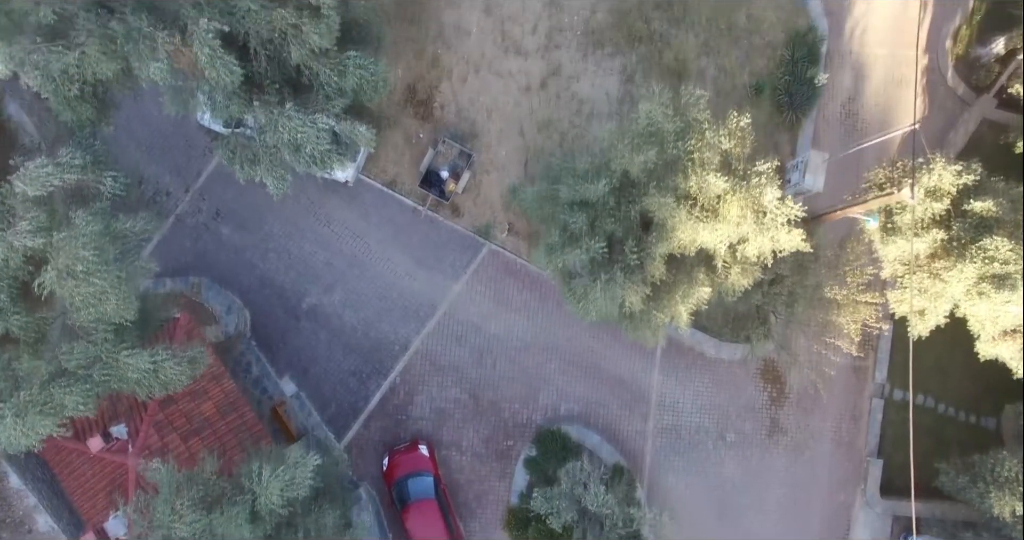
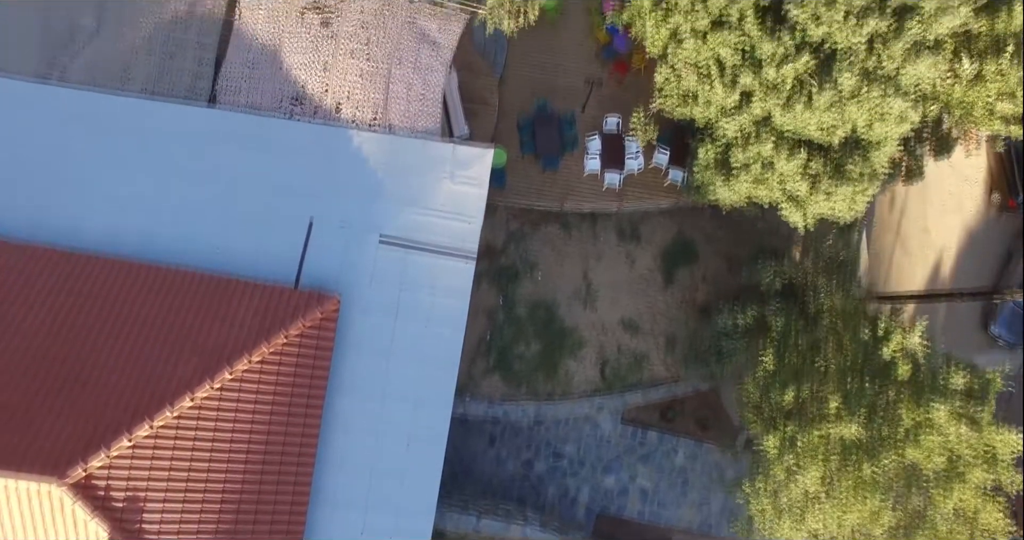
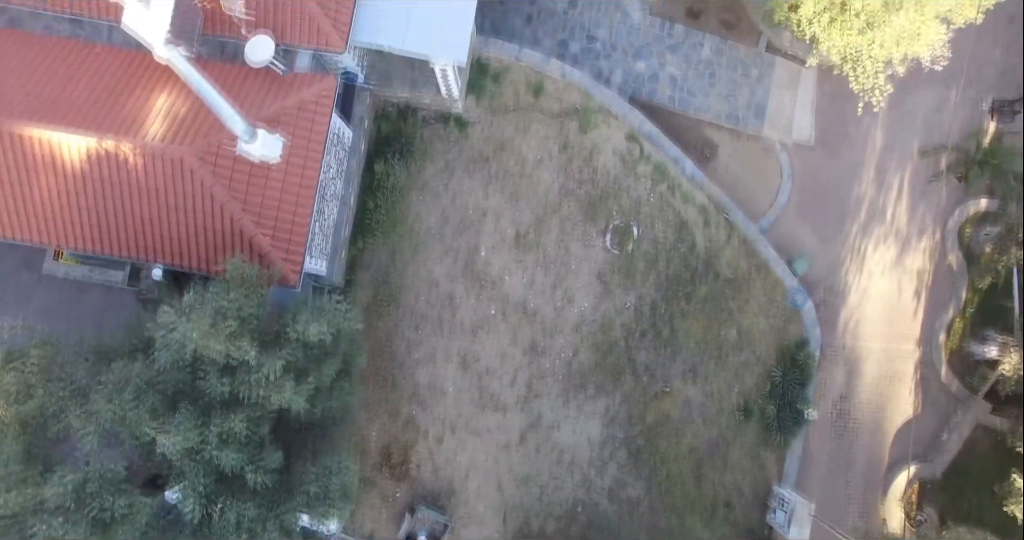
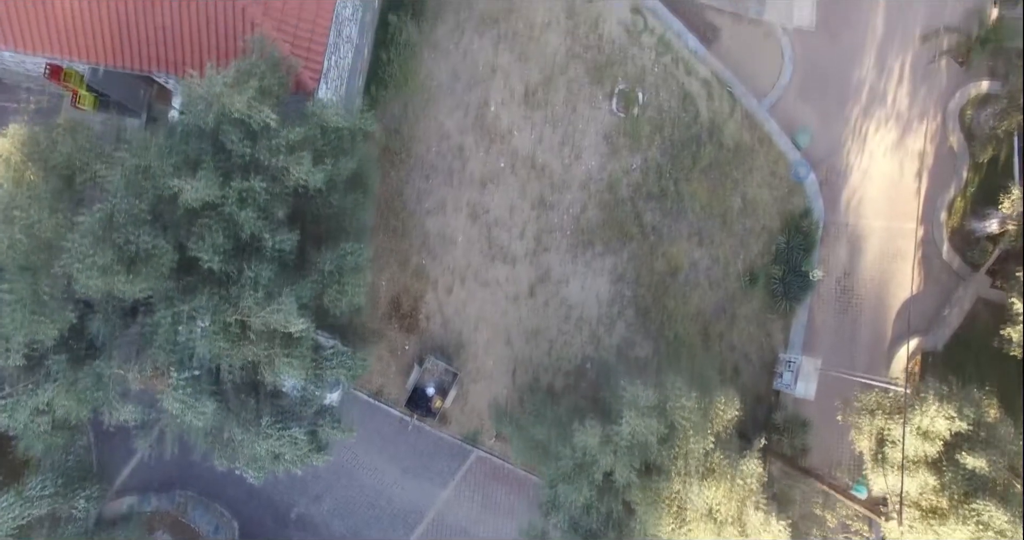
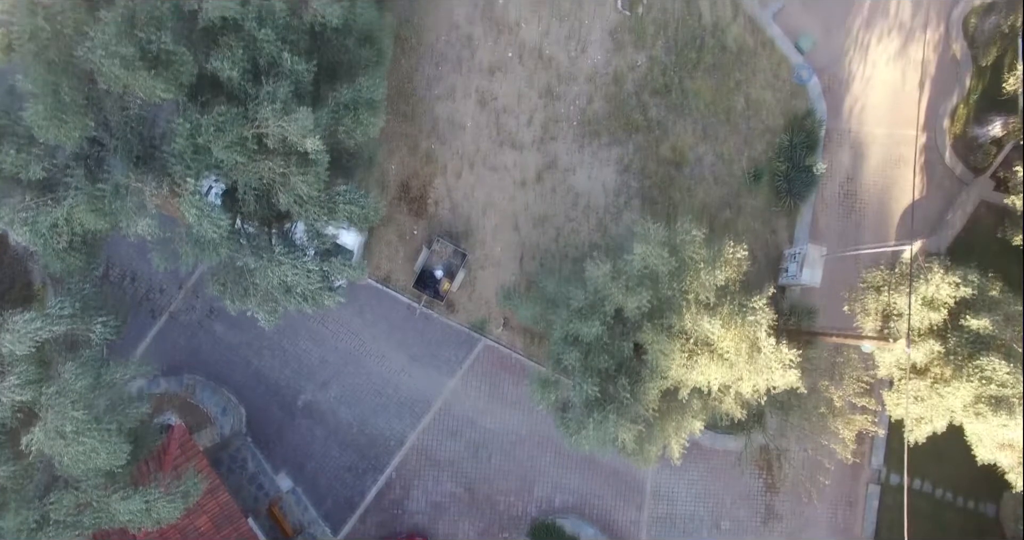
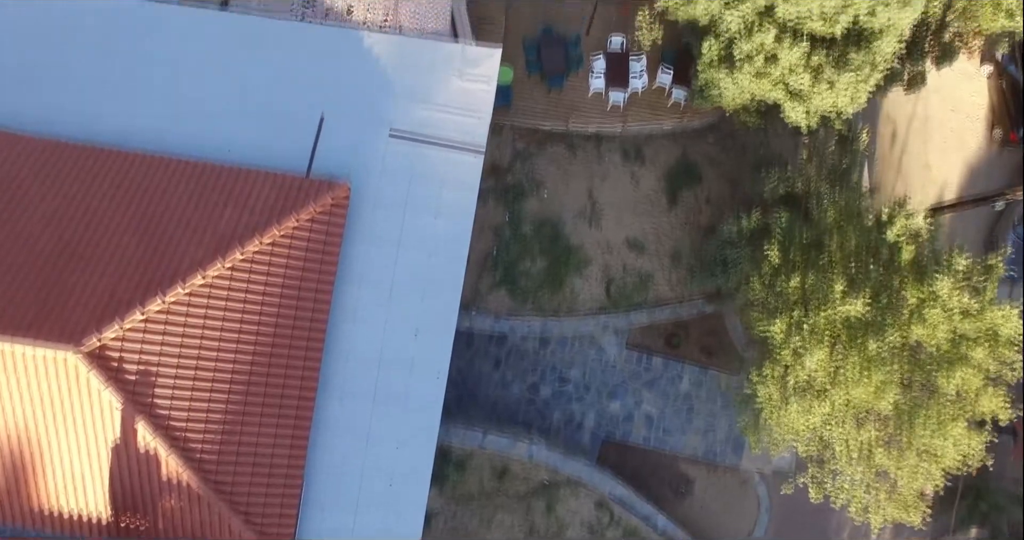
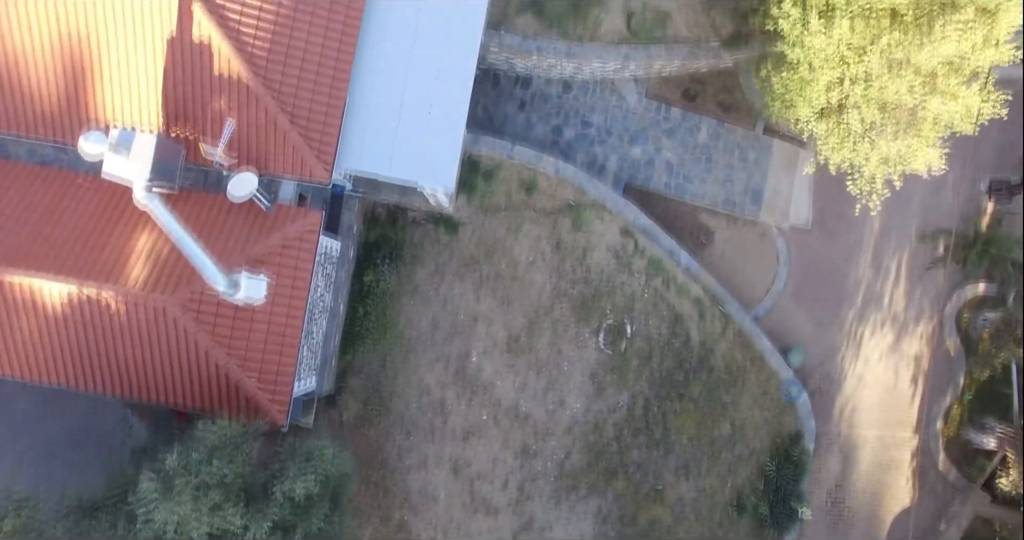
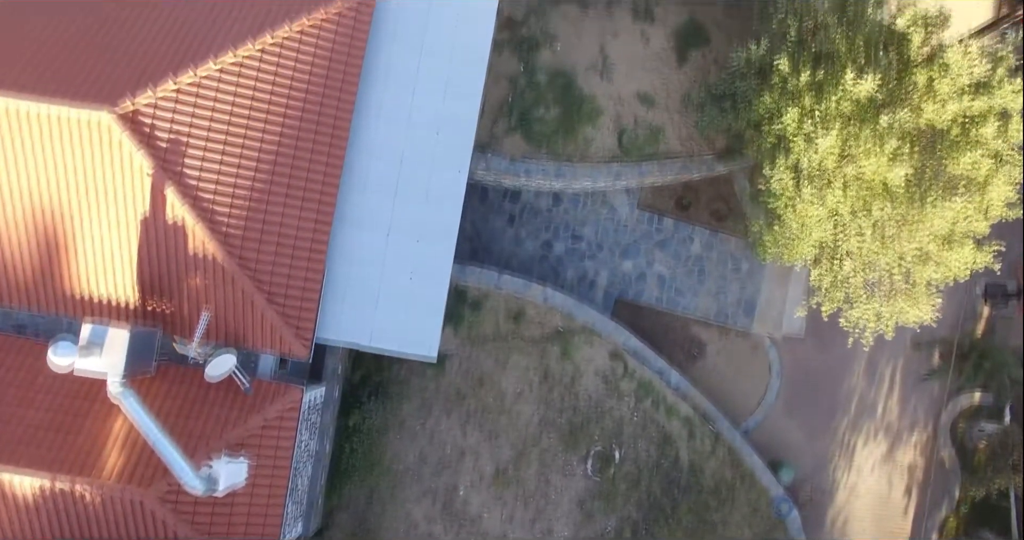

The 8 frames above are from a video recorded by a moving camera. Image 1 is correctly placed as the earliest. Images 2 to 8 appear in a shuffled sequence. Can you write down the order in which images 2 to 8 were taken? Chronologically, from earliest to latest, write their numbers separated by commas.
5, 4, 3, 7, 8, 6, 2
